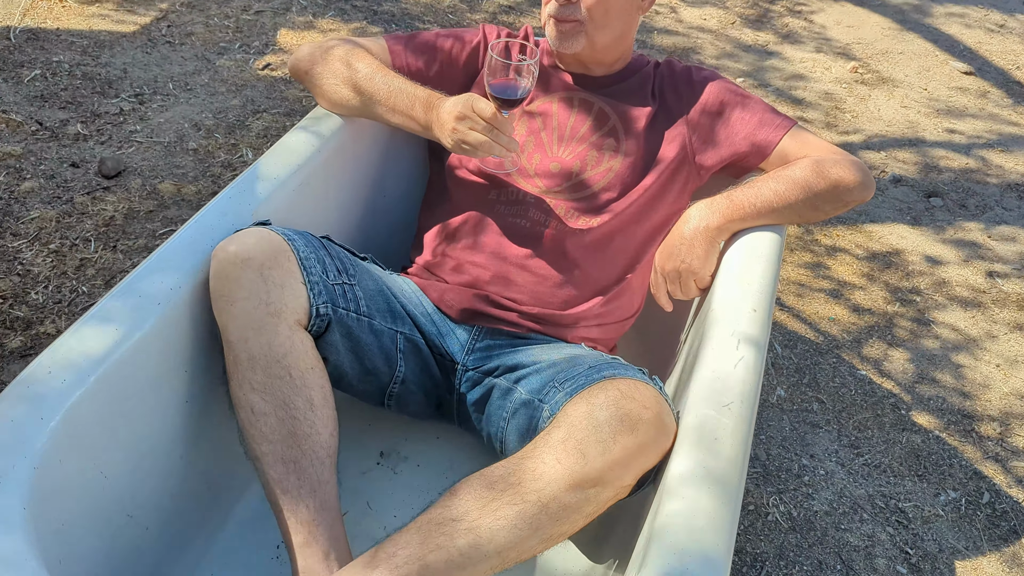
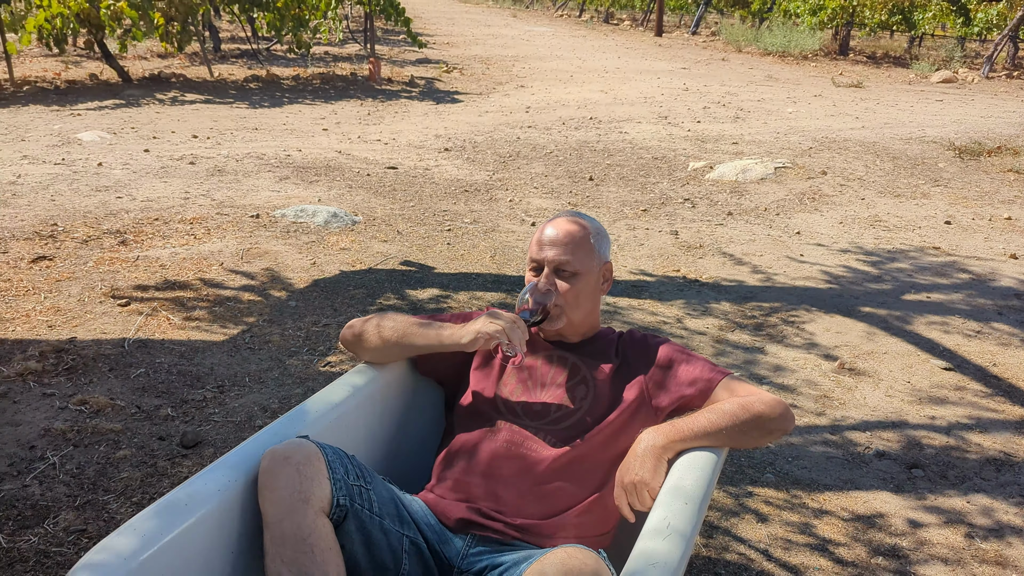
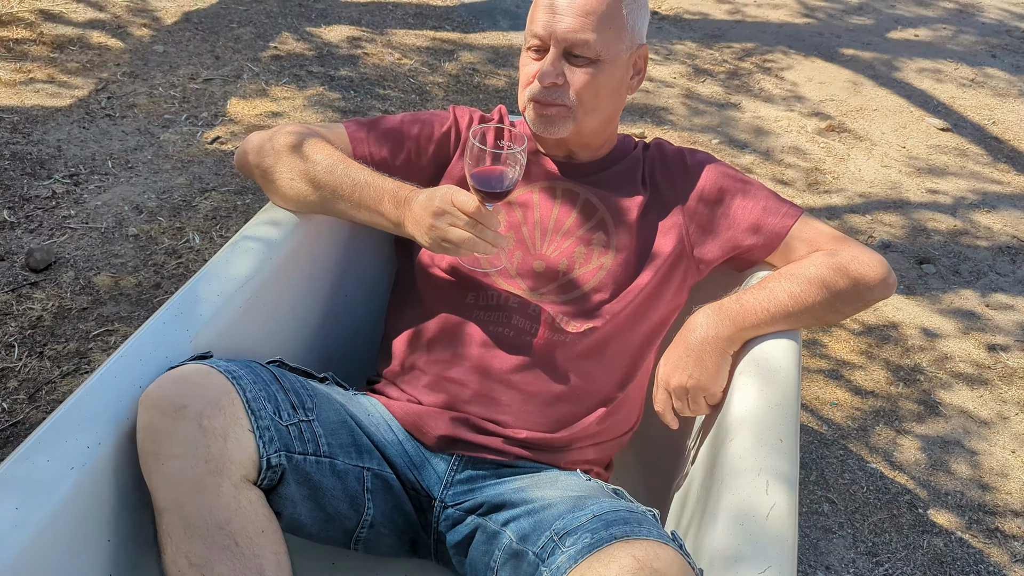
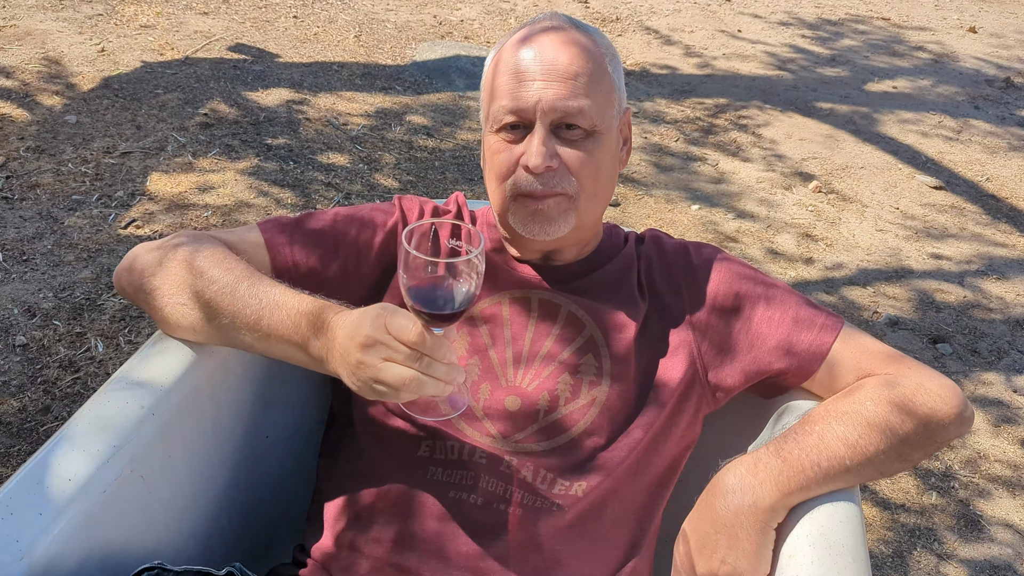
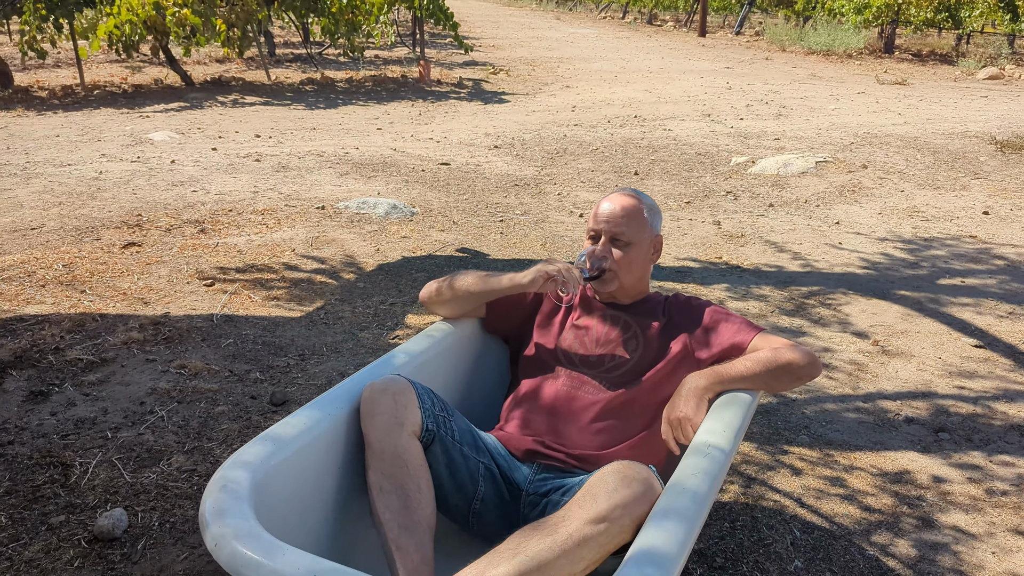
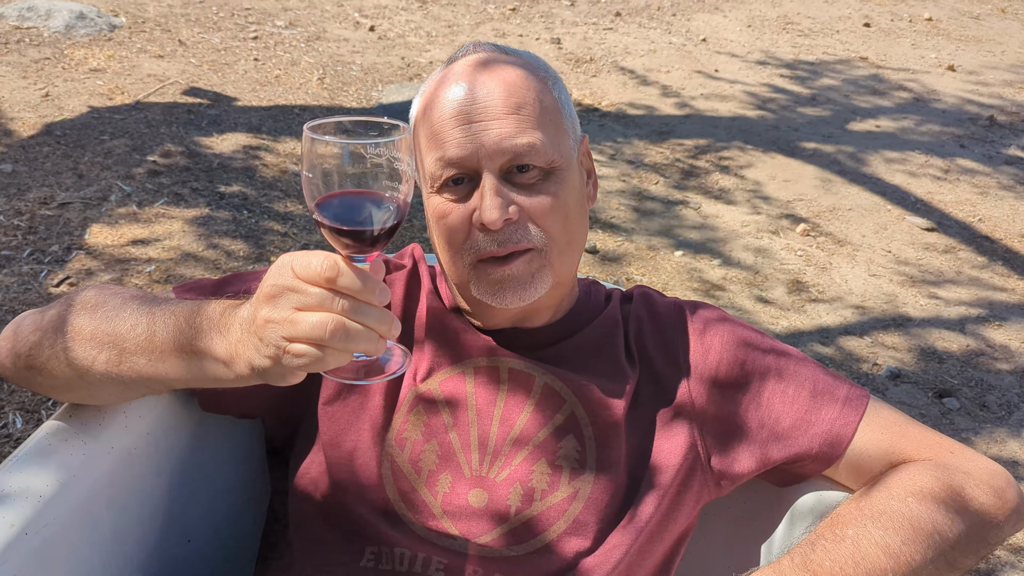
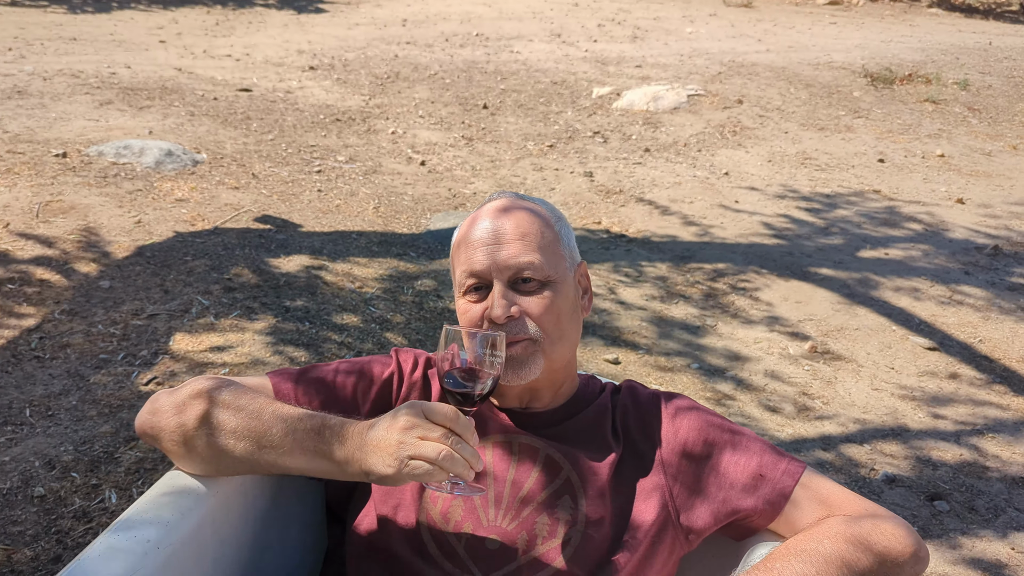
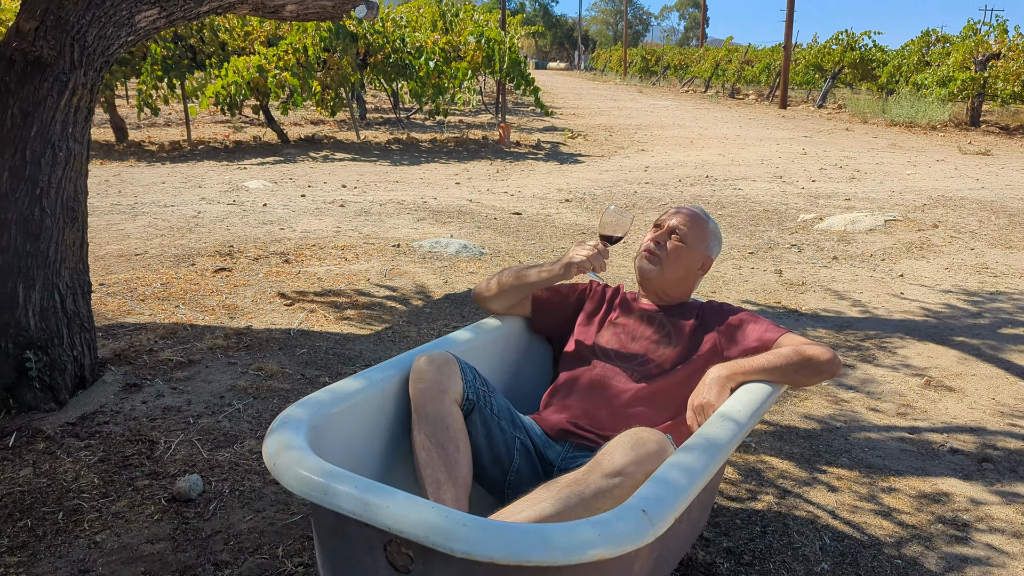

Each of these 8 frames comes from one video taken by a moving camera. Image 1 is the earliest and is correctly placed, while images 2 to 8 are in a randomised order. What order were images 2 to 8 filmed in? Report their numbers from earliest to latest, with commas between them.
3, 4, 6, 7, 2, 5, 8
